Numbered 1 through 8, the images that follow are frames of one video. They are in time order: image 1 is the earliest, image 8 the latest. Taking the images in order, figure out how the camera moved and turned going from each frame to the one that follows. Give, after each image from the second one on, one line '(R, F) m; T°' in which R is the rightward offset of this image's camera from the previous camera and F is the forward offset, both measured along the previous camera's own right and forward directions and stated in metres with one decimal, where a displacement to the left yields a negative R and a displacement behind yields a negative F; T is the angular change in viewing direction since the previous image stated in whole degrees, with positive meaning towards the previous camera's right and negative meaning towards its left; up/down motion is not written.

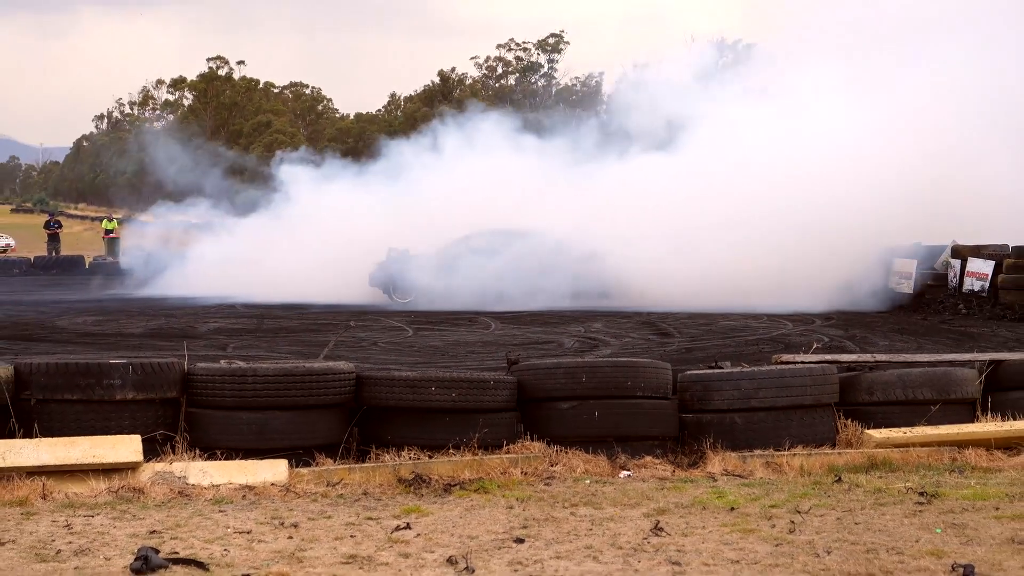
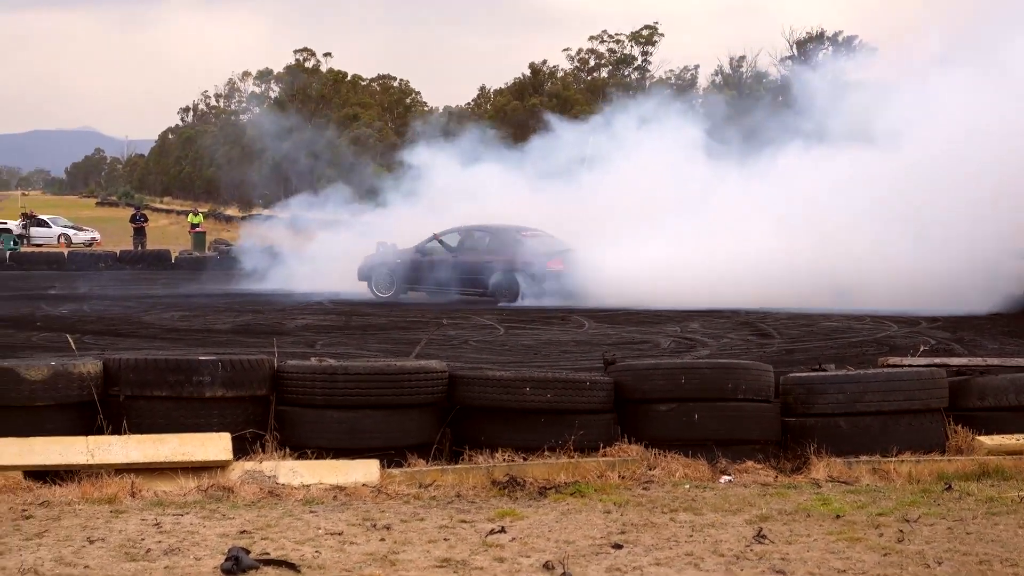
(0.0, +0.2) m; -5°
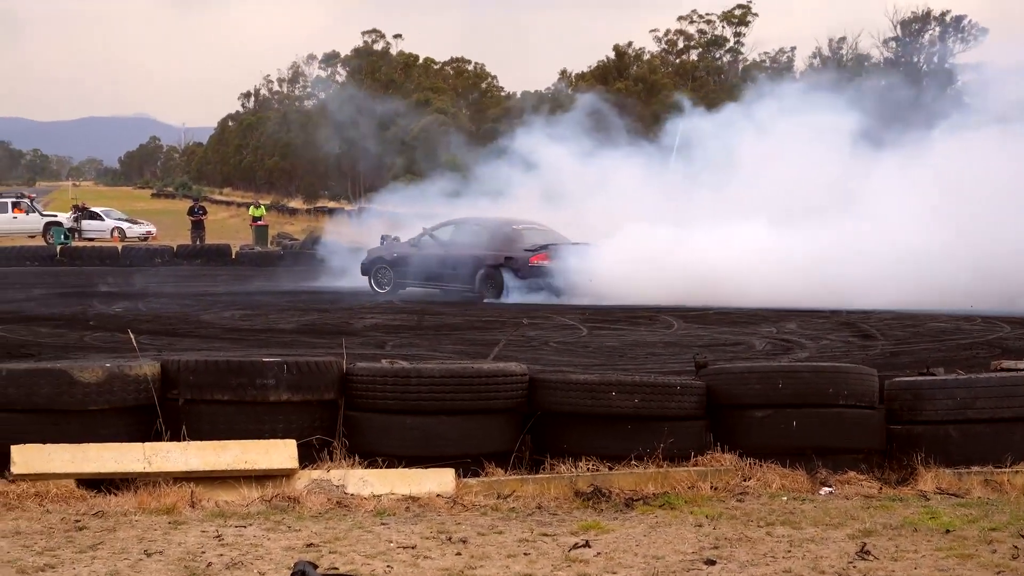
(0.0, +0.4) m; -5°
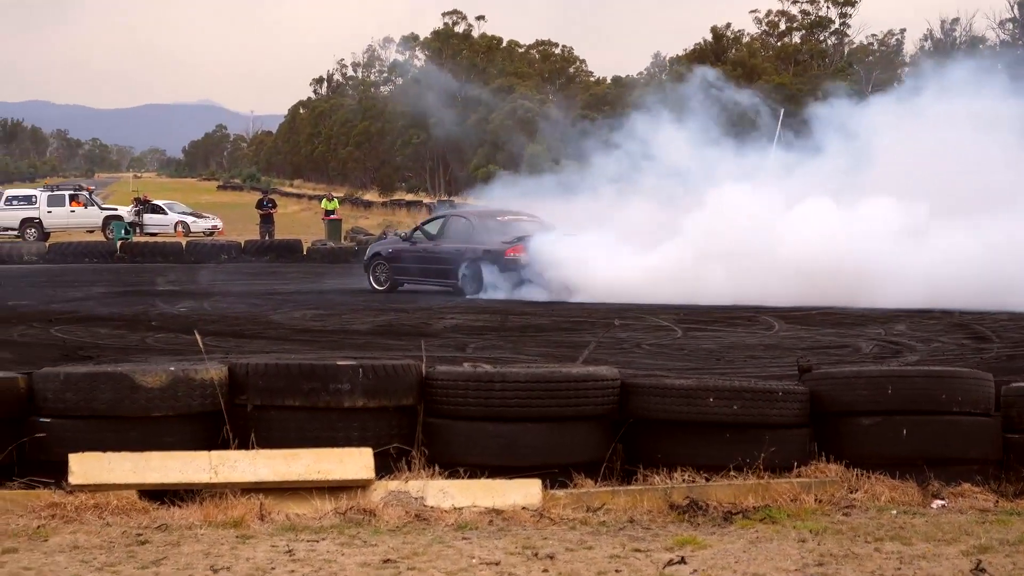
(0.0, +0.4) m; -5°
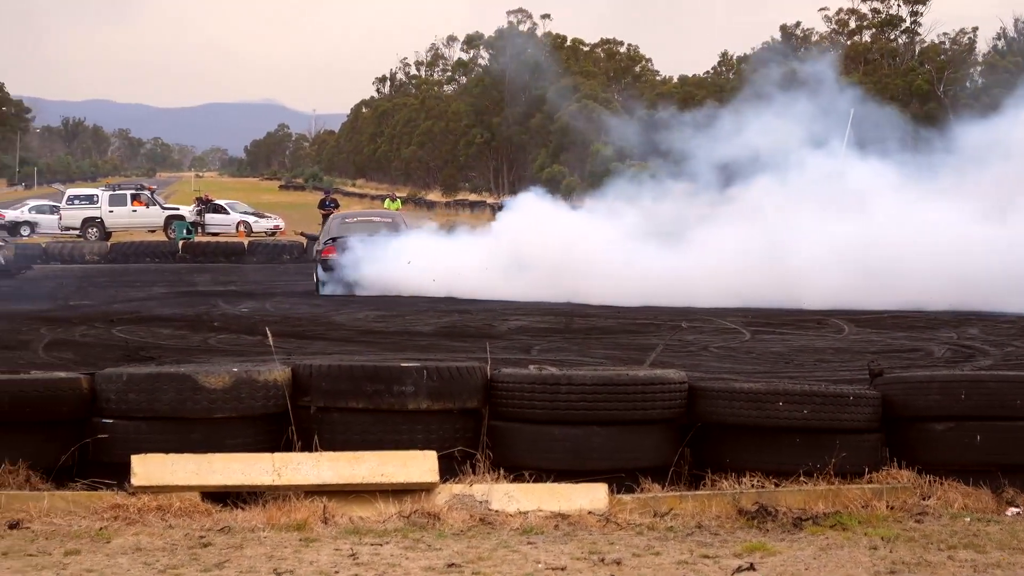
(-0.1, +0.1) m; -3°
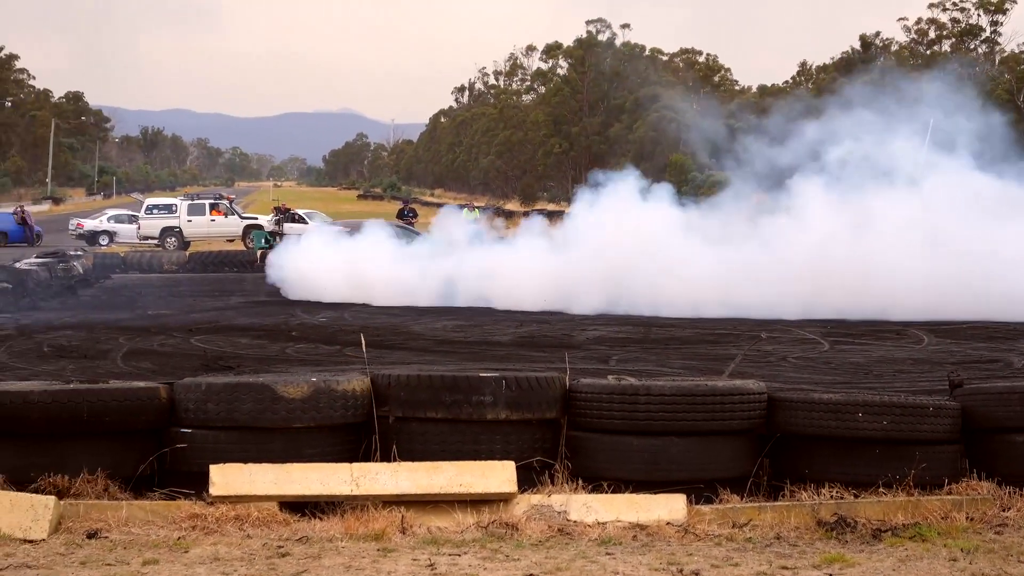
(-0.1, 0.0) m; -3°
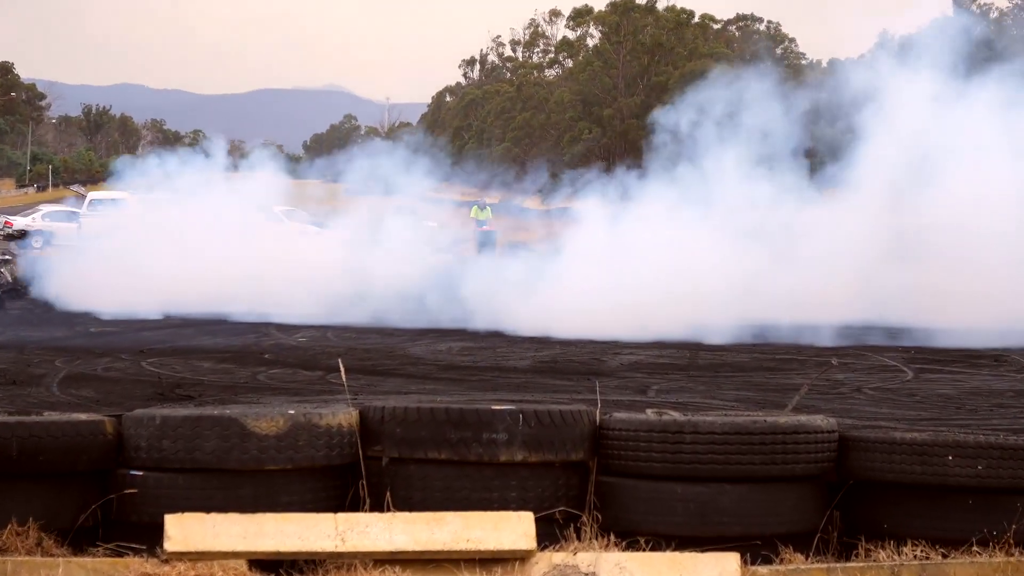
(+0.1, +0.7) m; -2°
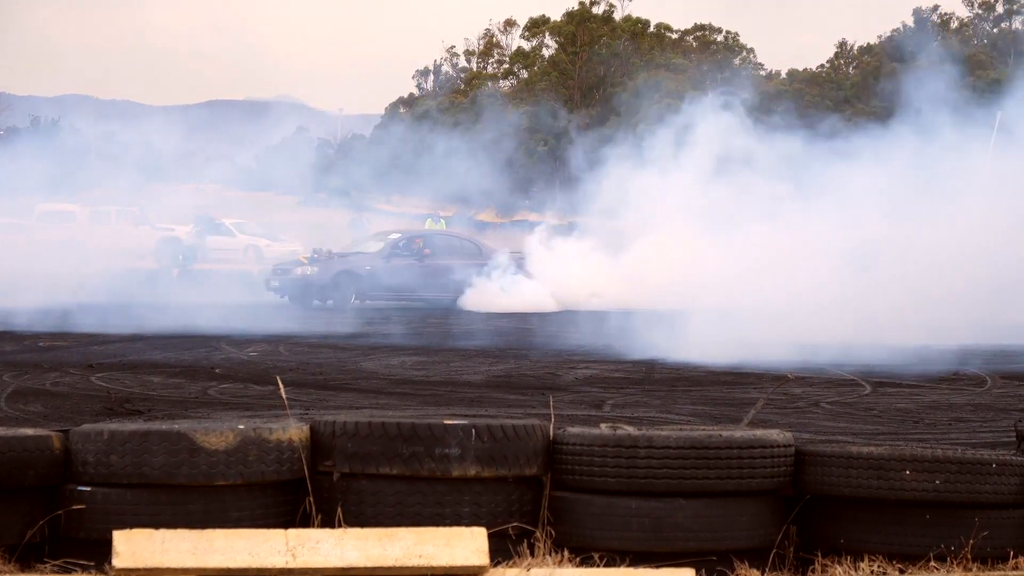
(+0.1, 0.0) m; +1°
